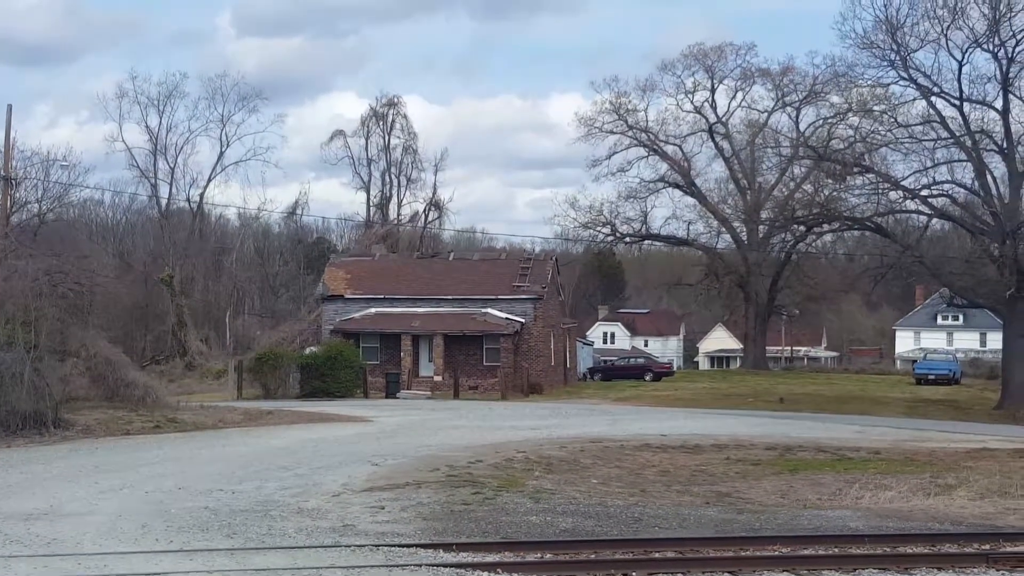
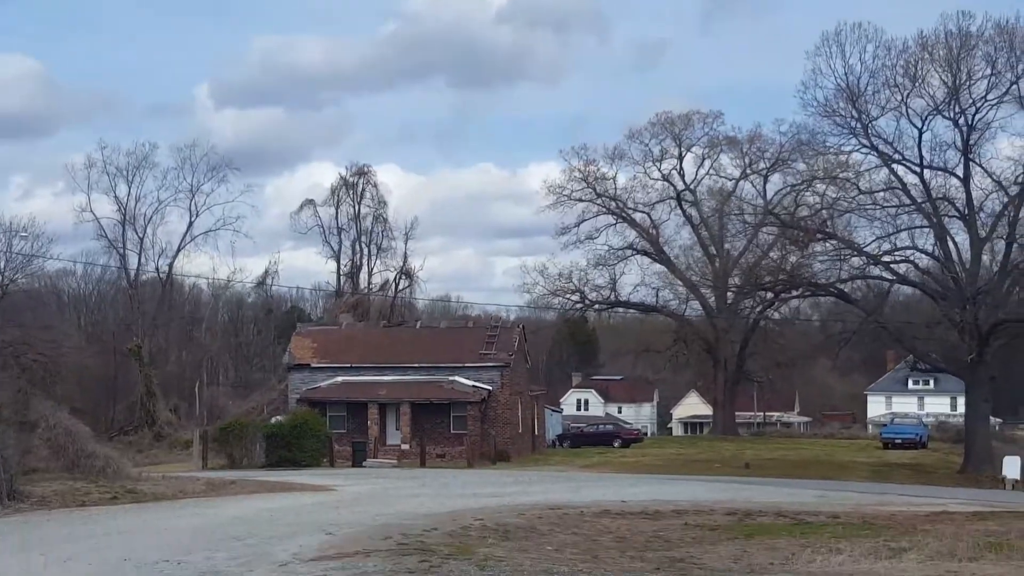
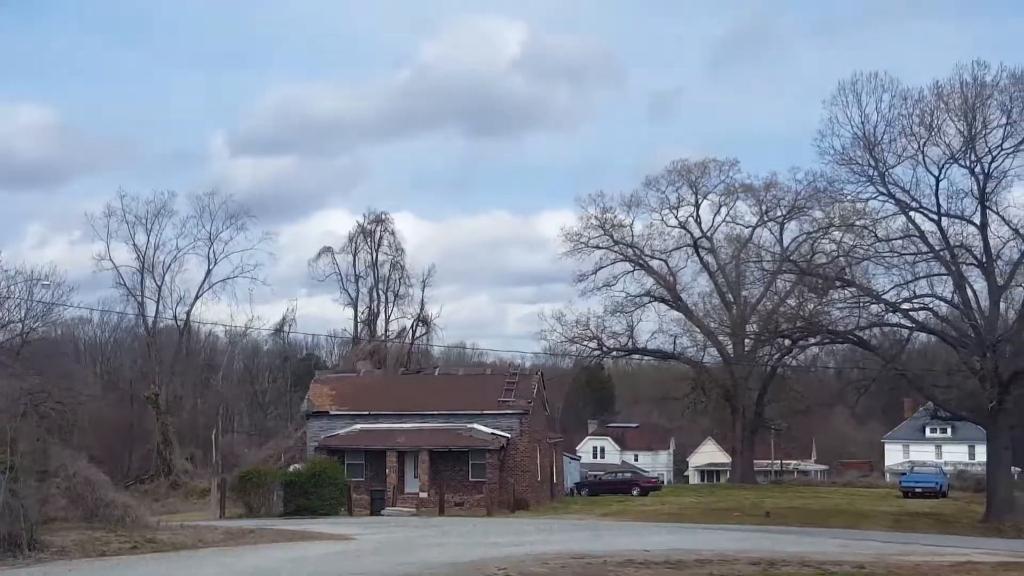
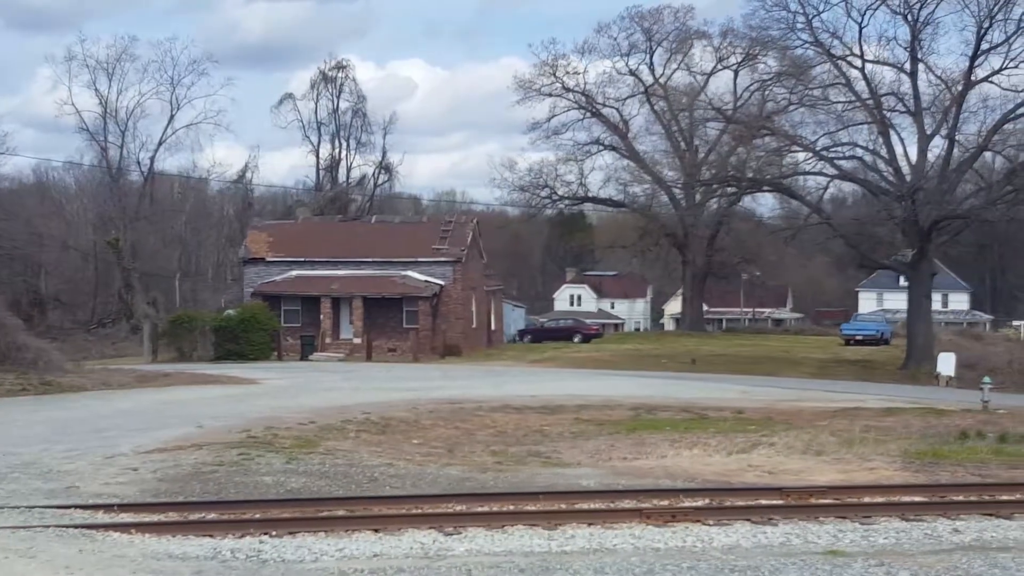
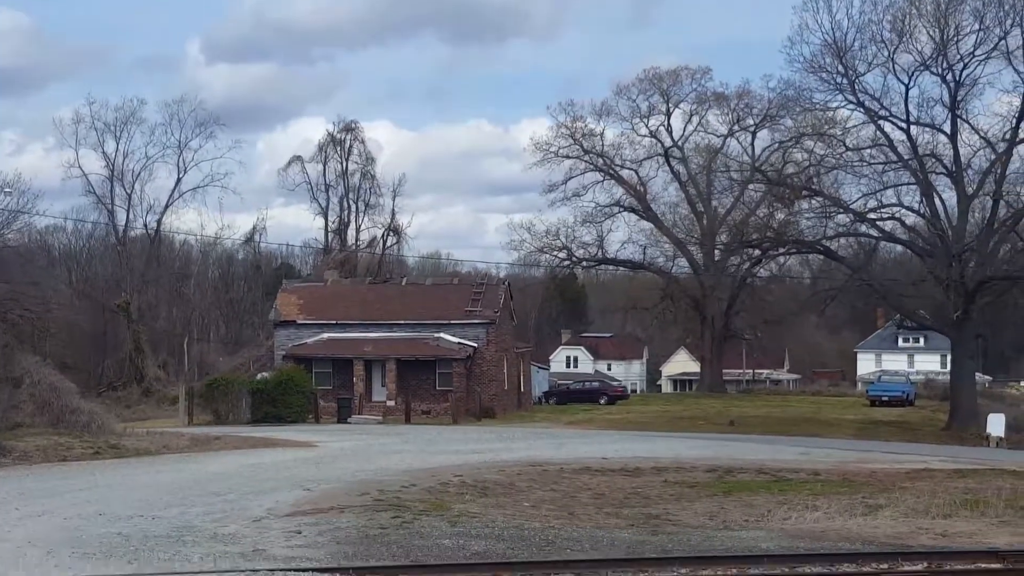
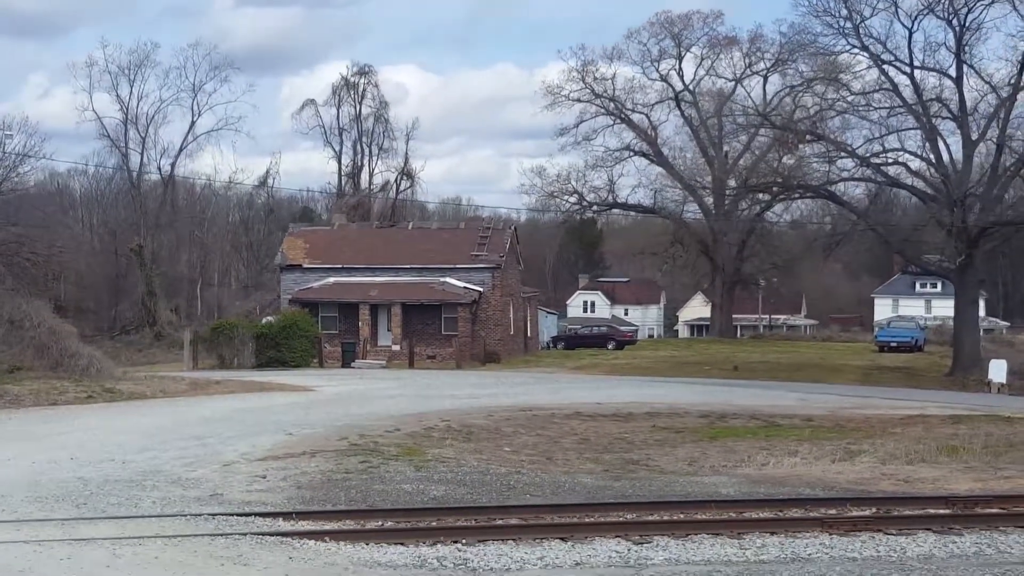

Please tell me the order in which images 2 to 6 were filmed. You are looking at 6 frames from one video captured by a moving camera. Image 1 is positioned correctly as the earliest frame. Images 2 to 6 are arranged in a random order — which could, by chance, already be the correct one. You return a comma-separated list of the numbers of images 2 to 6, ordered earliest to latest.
3, 2, 5, 6, 4
